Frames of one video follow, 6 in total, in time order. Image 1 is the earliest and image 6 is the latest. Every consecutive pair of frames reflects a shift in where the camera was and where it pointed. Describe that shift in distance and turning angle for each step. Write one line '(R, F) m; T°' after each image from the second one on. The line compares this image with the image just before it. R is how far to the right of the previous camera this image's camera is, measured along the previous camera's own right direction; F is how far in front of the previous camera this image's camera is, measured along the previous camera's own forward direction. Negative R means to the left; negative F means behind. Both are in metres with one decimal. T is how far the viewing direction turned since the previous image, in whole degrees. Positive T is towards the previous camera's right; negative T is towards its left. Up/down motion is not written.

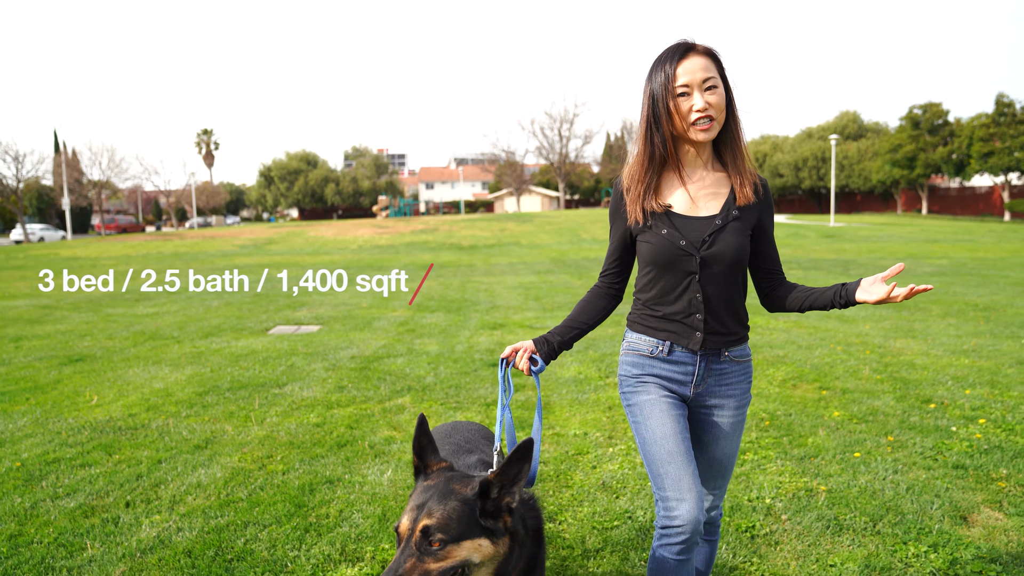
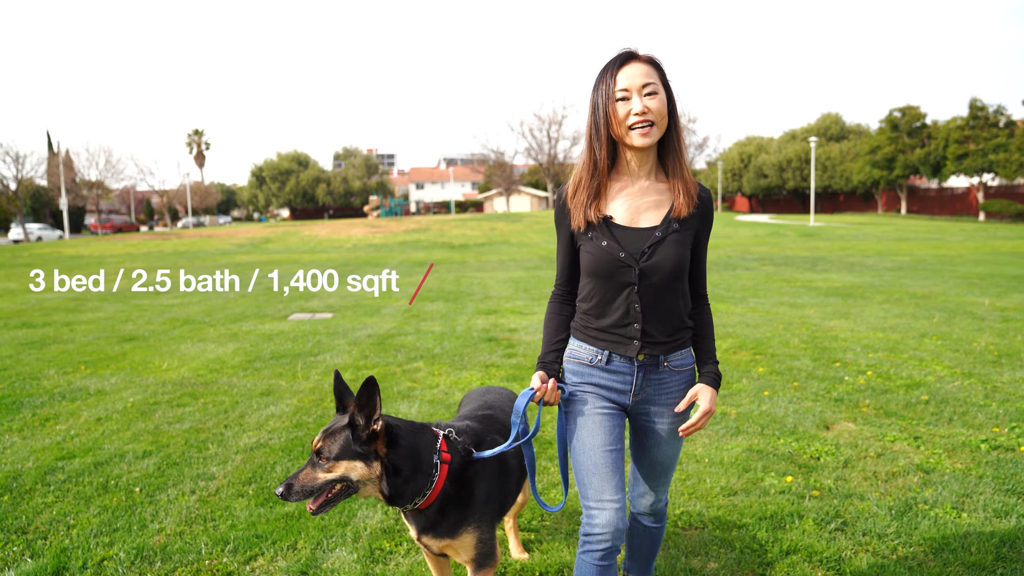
(0.0, -1.4) m; +1°
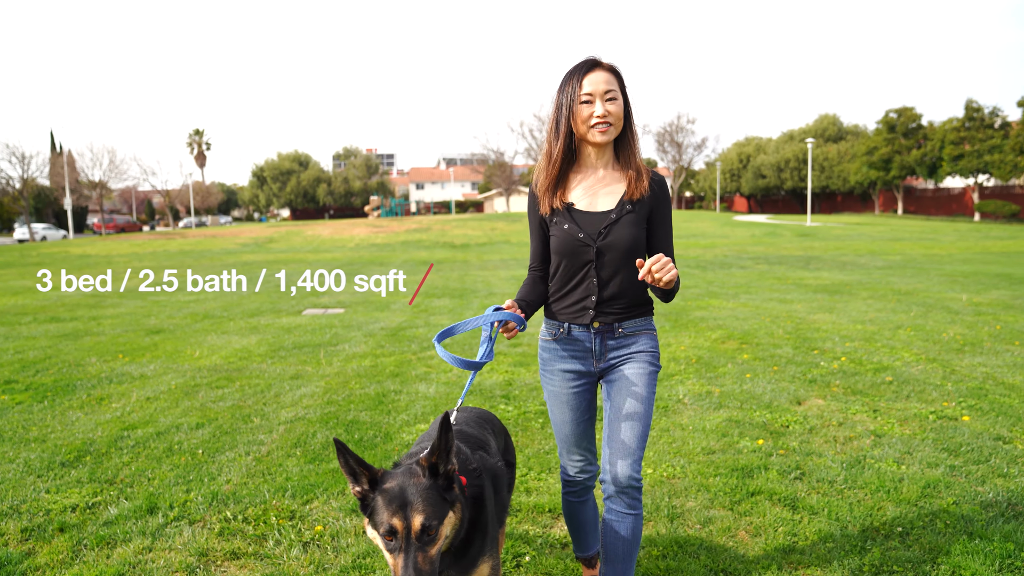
(-0.1, -0.6) m; 0°
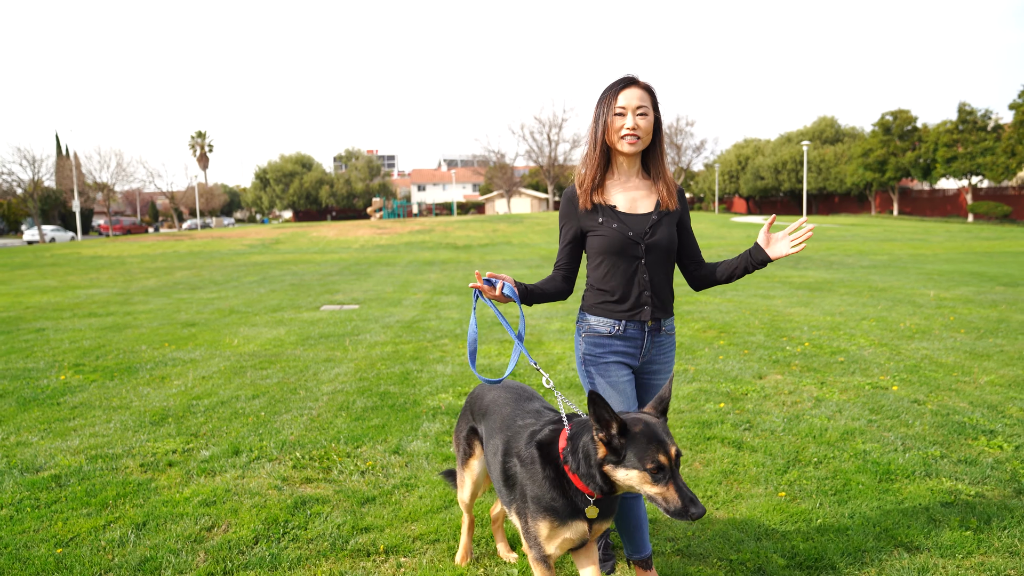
(0.0, -1.0) m; 0°
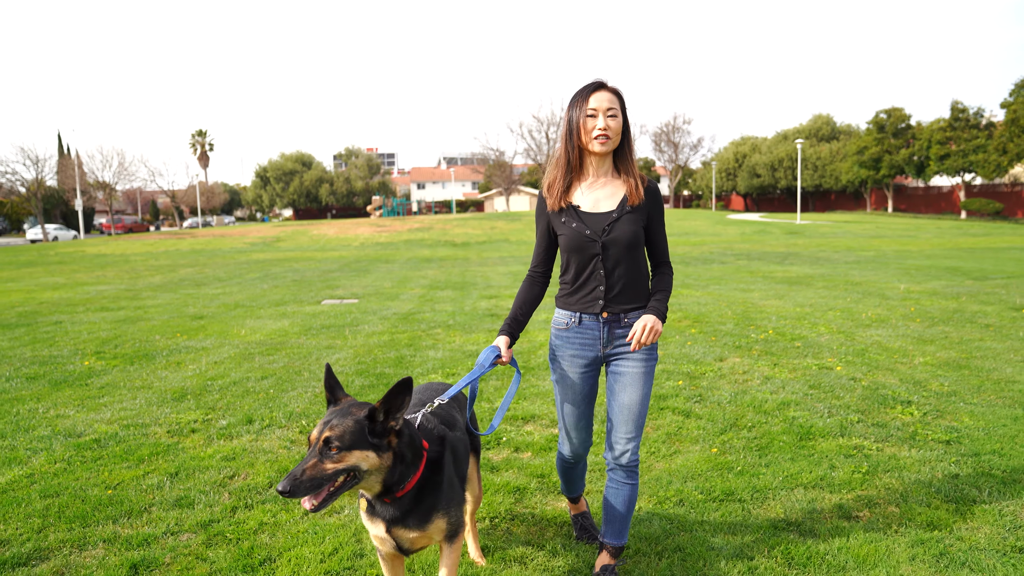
(+0.2, -0.7) m; 0°
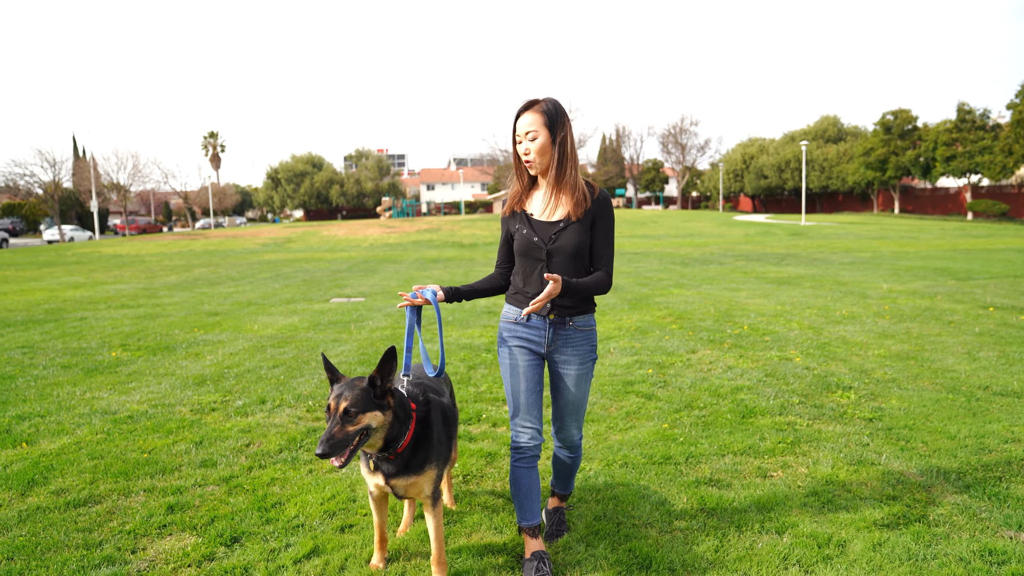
(+0.3, -0.7) m; -1°
